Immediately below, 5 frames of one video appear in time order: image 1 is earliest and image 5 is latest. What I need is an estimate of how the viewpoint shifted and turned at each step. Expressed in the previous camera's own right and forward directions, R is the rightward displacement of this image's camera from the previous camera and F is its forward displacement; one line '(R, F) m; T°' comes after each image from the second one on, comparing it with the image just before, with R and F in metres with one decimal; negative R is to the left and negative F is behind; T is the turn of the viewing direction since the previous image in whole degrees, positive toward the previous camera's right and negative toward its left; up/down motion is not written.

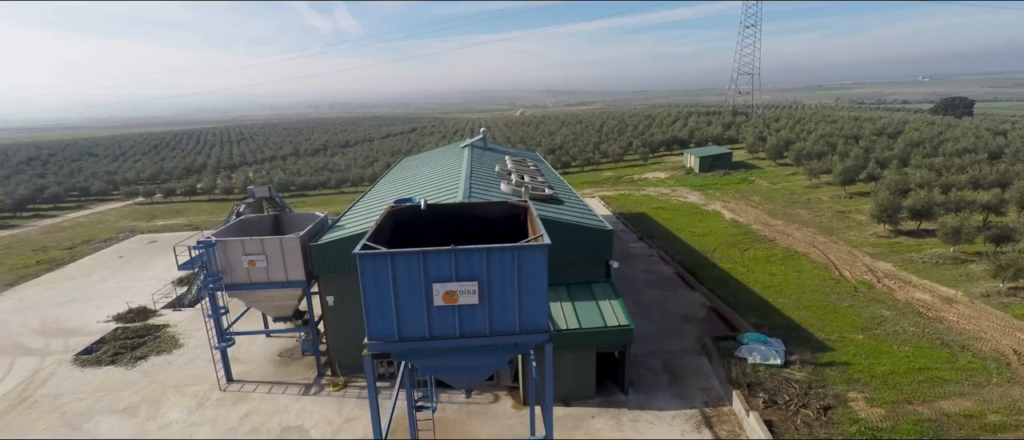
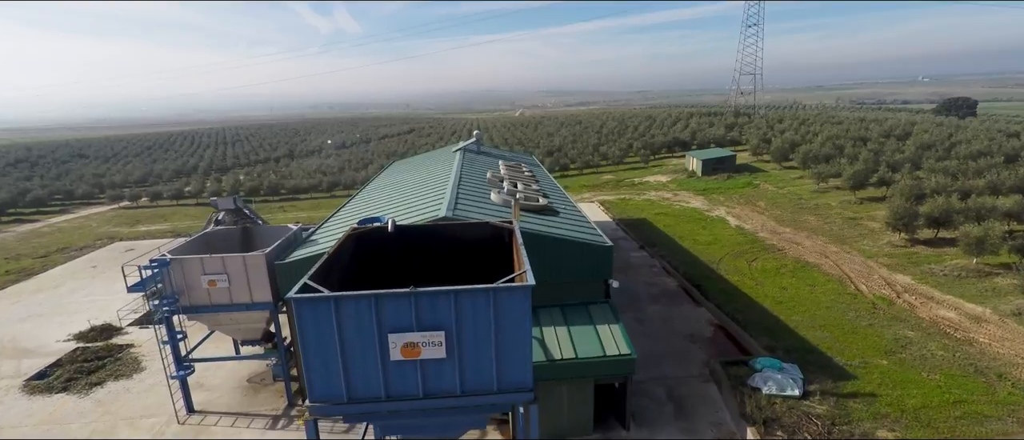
(+0.2, +1.2) m; 0°
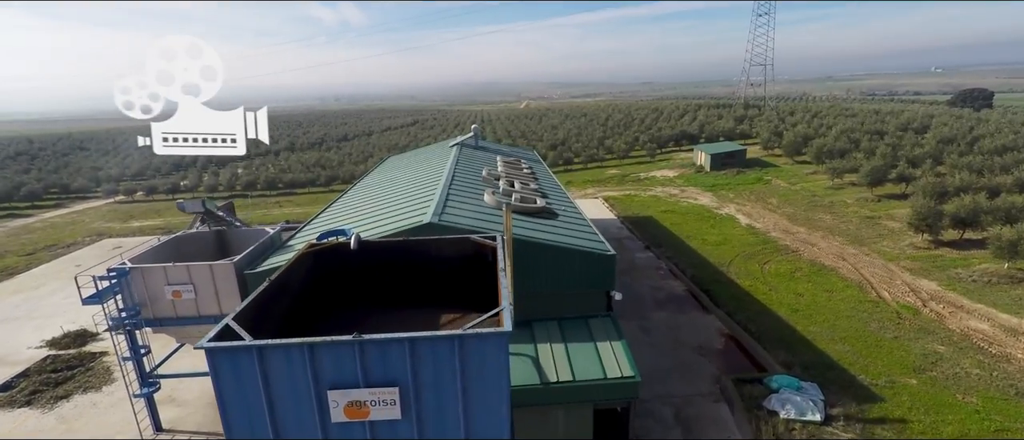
(+0.3, +1.0) m; -1°
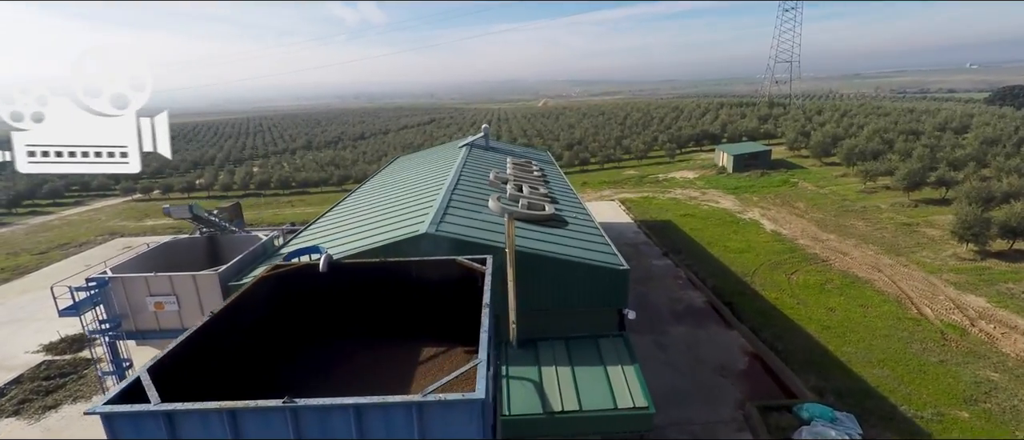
(+0.3, +0.8) m; -2°
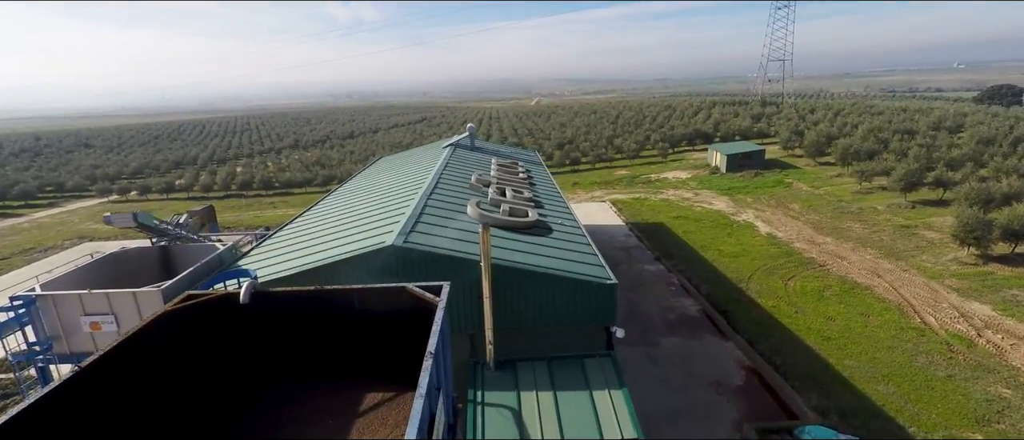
(+0.3, +0.8) m; +1°
